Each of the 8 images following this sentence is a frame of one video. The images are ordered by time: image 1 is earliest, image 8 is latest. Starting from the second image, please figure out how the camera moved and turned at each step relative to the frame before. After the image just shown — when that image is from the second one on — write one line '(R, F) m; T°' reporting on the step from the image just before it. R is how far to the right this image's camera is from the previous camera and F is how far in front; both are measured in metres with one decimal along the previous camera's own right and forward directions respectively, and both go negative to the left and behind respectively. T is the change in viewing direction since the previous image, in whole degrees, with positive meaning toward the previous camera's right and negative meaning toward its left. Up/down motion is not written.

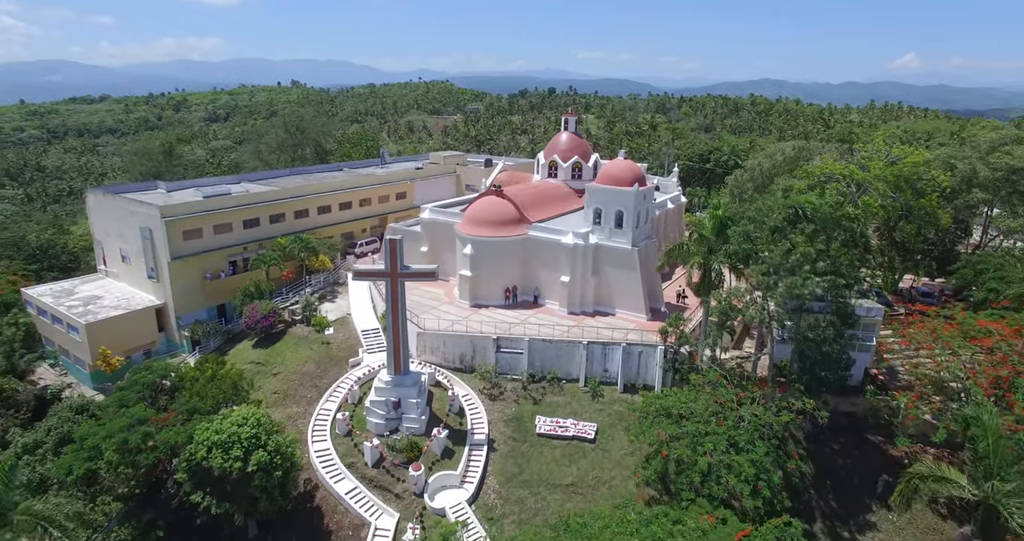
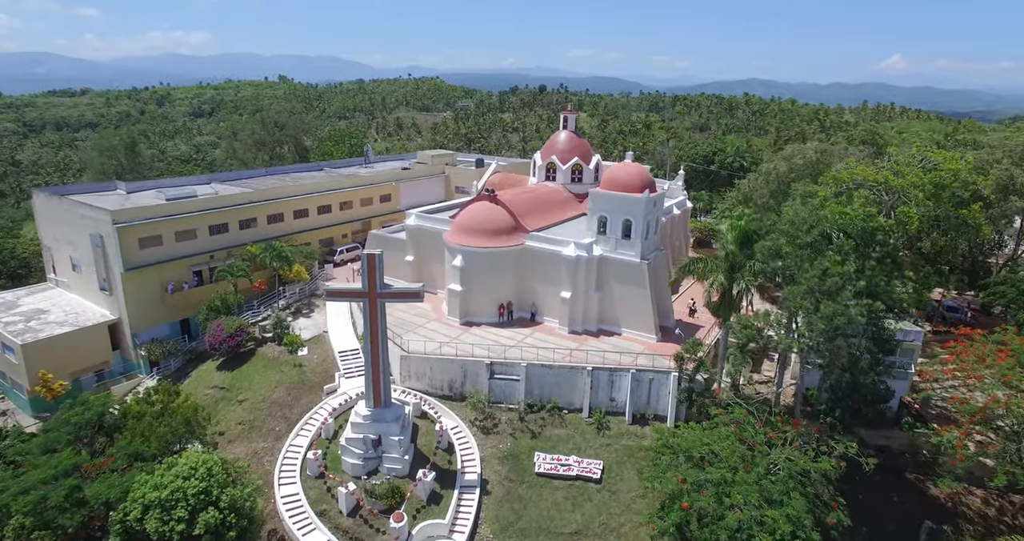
(-0.3, +2.8) m; +1°
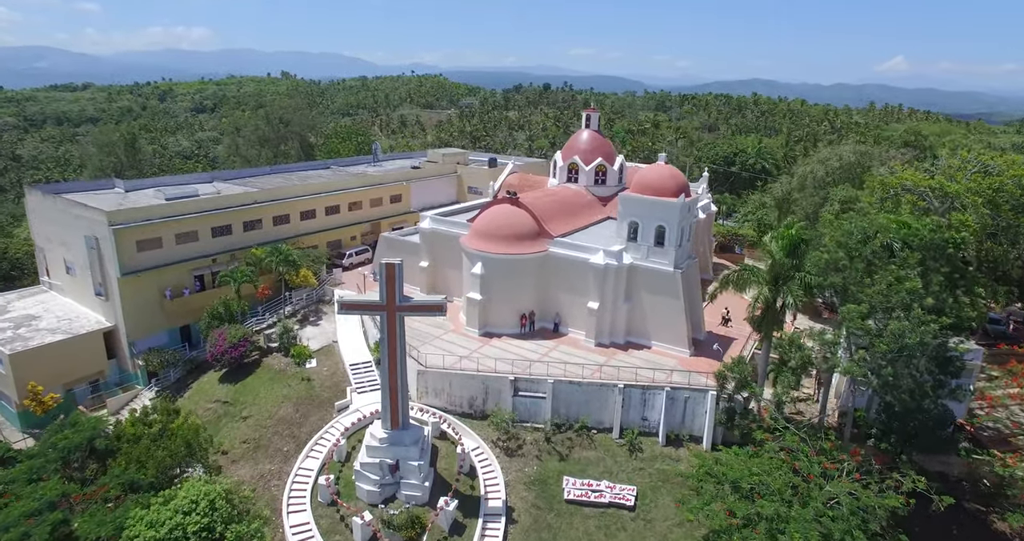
(-0.9, +1.6) m; 0°
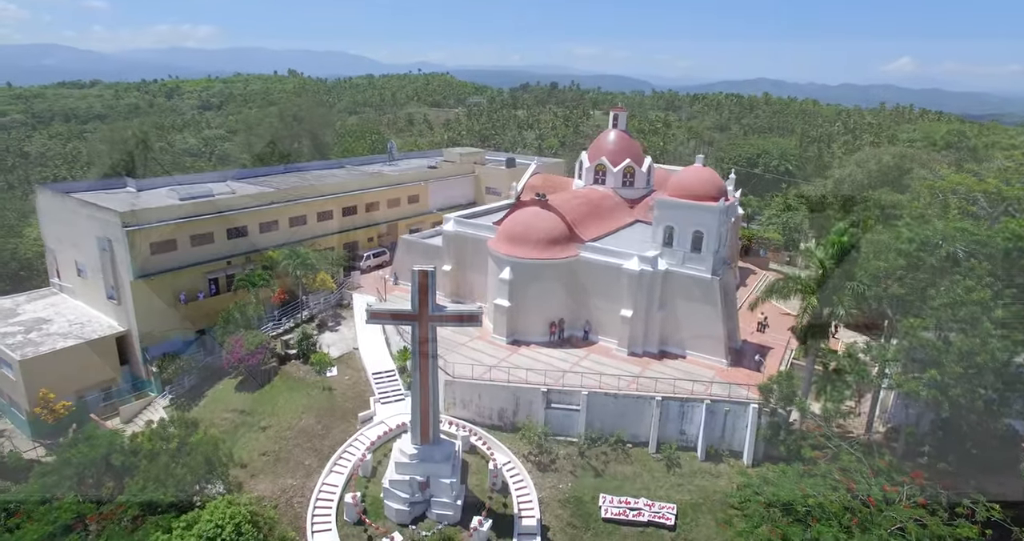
(-1.0, +0.9) m; 0°
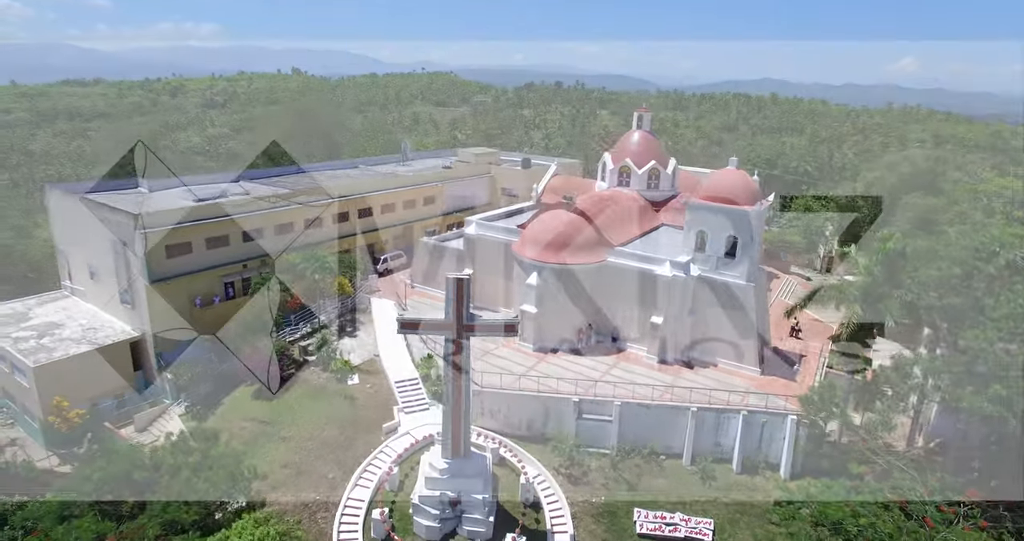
(-0.9, +0.7) m; 0°
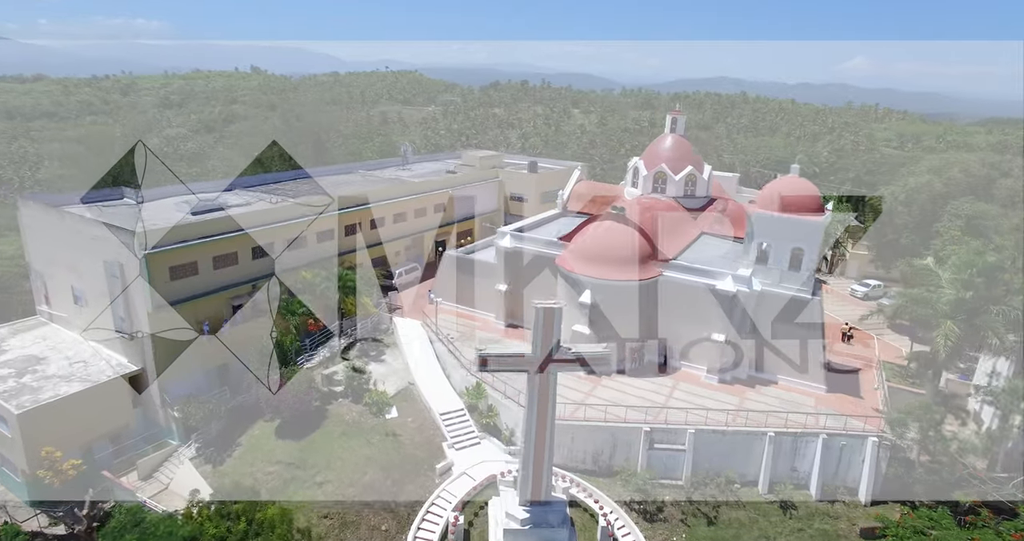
(-3.0, +1.9) m; +4°
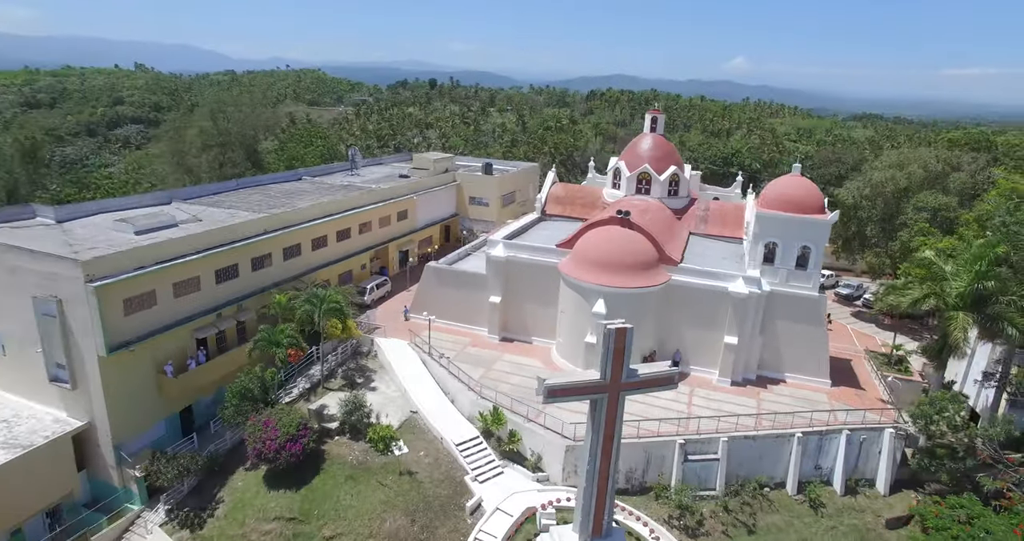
(-3.1, +1.6) m; +9°
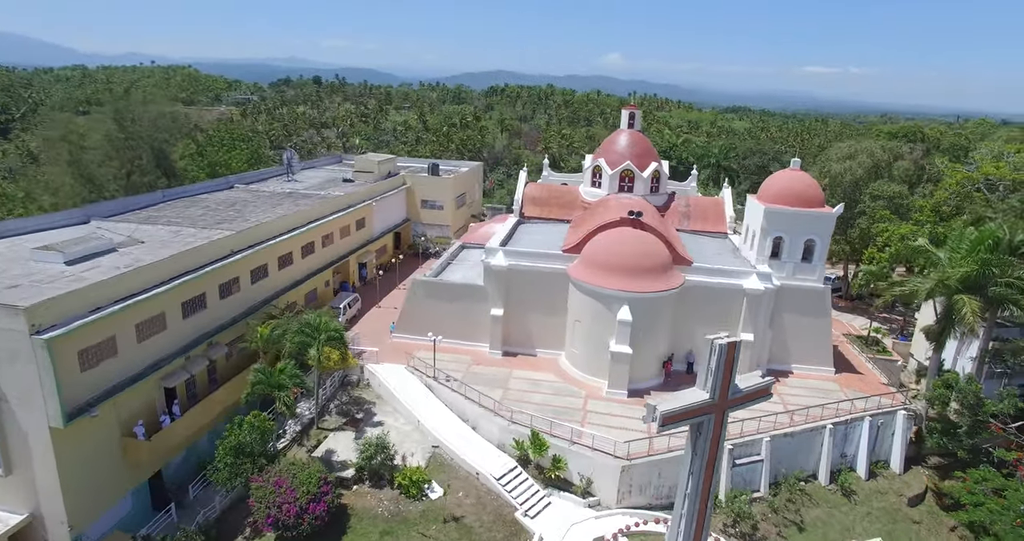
(-3.7, +1.9) m; +10°
